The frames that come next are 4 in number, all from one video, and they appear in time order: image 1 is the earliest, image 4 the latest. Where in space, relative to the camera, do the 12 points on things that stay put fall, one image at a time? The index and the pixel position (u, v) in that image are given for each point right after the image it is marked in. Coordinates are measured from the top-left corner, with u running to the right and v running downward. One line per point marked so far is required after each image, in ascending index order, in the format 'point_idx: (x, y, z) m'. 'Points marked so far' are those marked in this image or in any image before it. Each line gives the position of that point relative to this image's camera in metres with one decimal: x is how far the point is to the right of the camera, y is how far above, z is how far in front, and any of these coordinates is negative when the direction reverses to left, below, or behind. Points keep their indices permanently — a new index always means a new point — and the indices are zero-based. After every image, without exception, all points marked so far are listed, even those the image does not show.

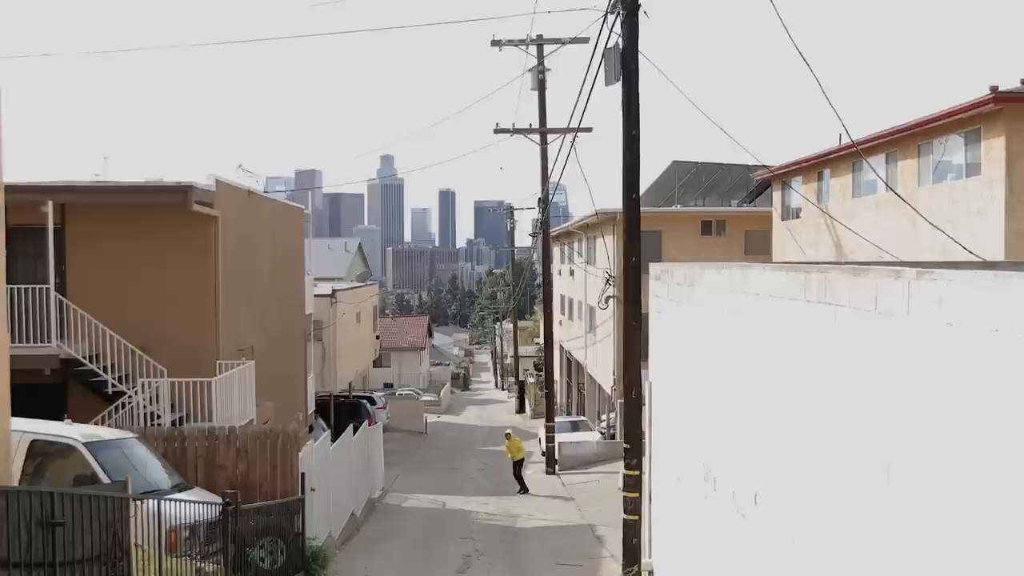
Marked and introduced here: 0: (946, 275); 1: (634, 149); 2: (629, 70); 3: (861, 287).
0: (+1.9, +0.1, +3.9) m
1: (+1.6, +1.9, +12.0) m
2: (+1.5, +2.8, +11.7) m
3: (+1.9, 0.0, +4.8) m
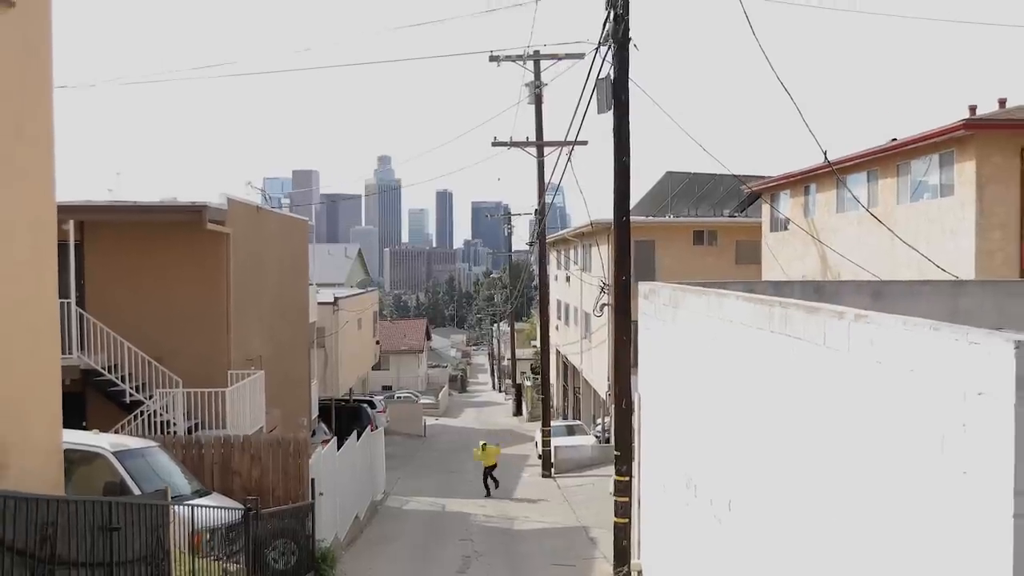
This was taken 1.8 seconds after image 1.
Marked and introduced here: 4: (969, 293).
0: (+1.9, -0.2, +4.7) m
1: (+1.6, +1.6, +12.7) m
2: (+1.5, +2.6, +12.4) m
3: (+1.9, -0.2, +5.5) m
4: (+5.2, 0.0, +10.0) m
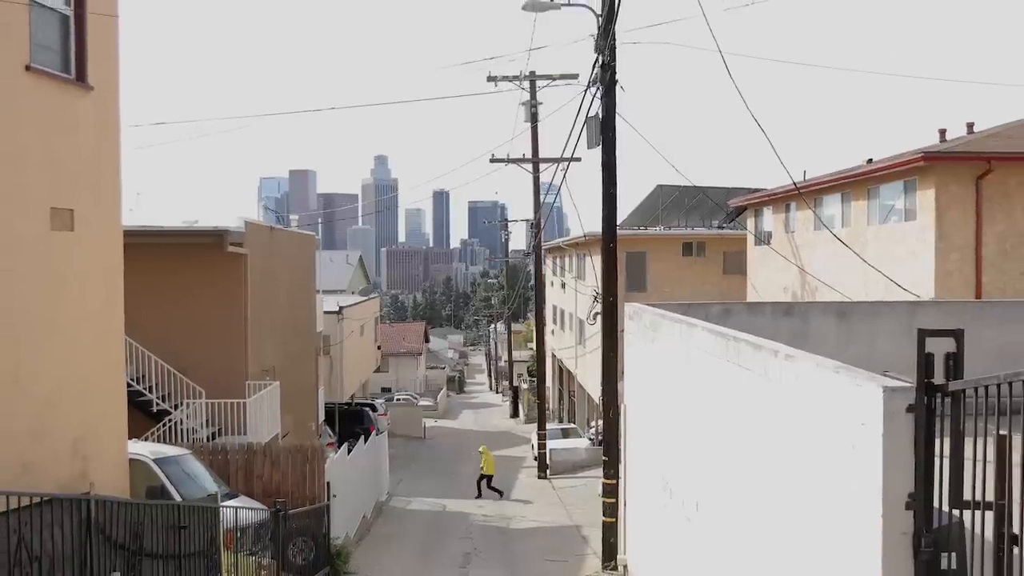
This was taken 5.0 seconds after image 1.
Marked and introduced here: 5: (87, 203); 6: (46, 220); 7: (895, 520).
0: (+1.9, -0.5, +5.9) m
1: (+1.6, +1.3, +14.0) m
2: (+1.5, +2.3, +13.6) m
3: (+1.8, -0.5, +6.7) m
4: (+5.2, -0.3, +11.2) m
5: (-3.6, +0.7, +7.5) m
6: (-3.7, +0.5, +7.0) m
7: (+2.0, -1.2, +4.6) m
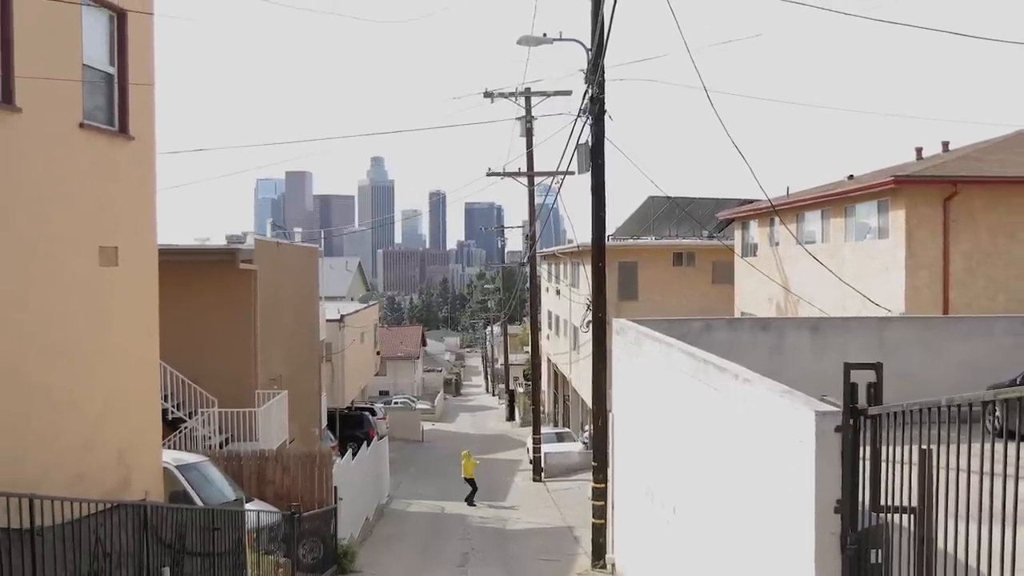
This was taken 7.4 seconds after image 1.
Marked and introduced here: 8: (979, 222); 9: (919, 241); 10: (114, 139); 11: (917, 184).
0: (+1.9, -0.7, +6.9) m
1: (+1.5, +1.0, +14.9) m
2: (+1.4, +2.0, +14.6) m
3: (+1.8, -0.8, +7.7) m
4: (+5.1, -0.6, +12.2) m
5: (-3.7, +0.5, +8.5) m
6: (-3.7, +0.3, +7.9) m
7: (+2.0, -1.5, +5.6) m
8: (+8.6, +1.2, +16.3) m
9: (+7.4, +0.9, +16.1) m
10: (-3.7, +1.4, +8.2) m
11: (+7.3, +1.9, +16.1) m
